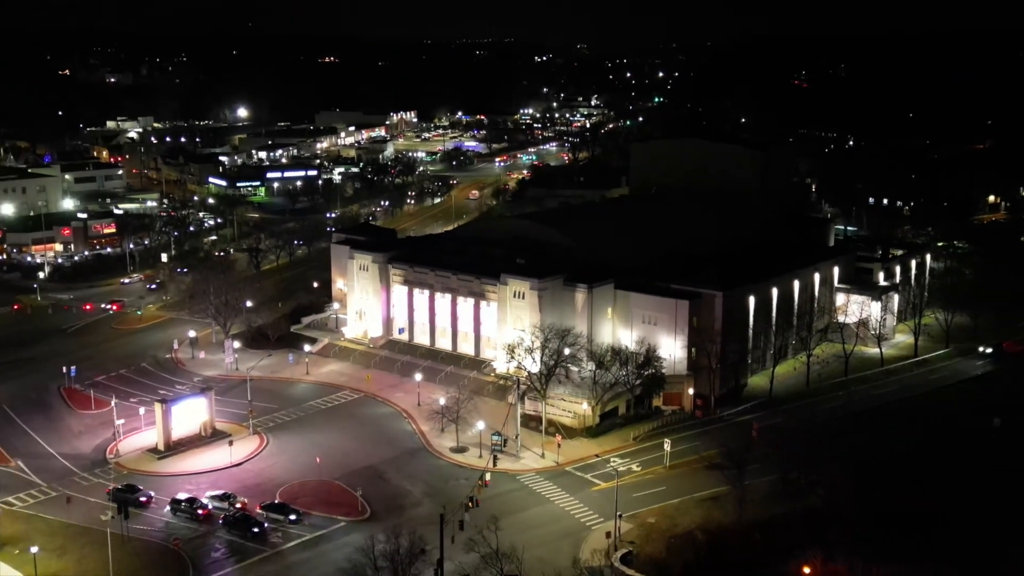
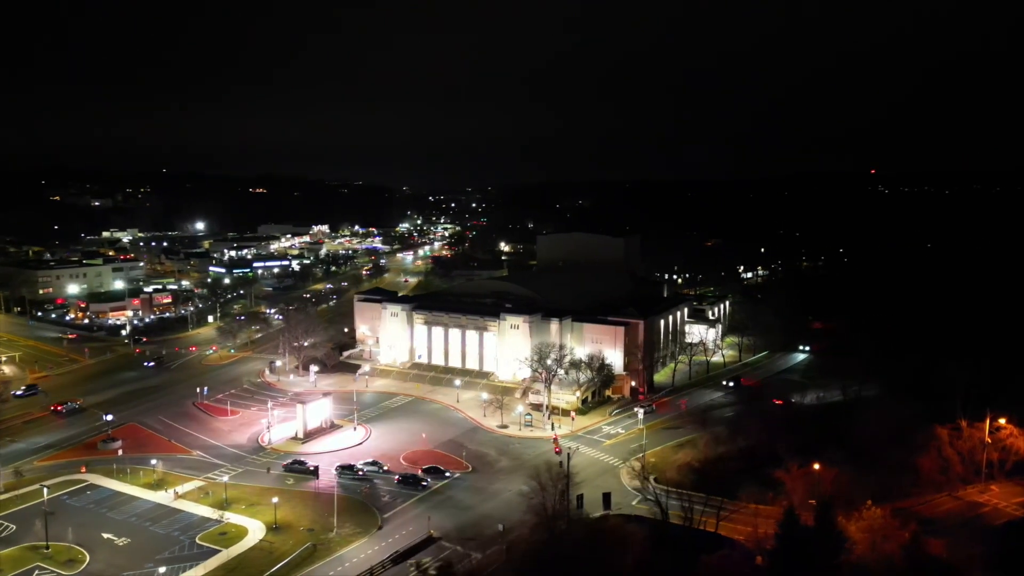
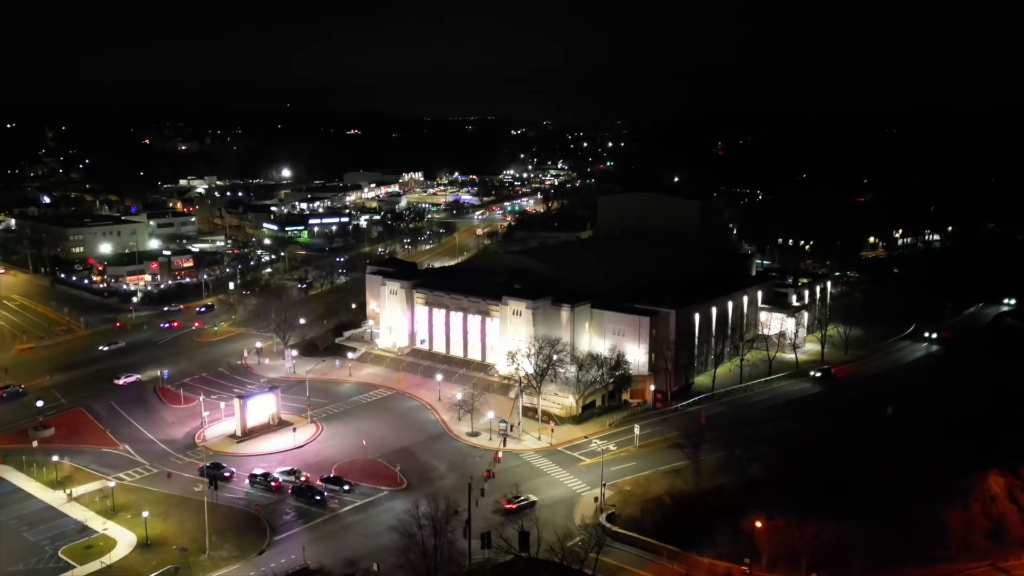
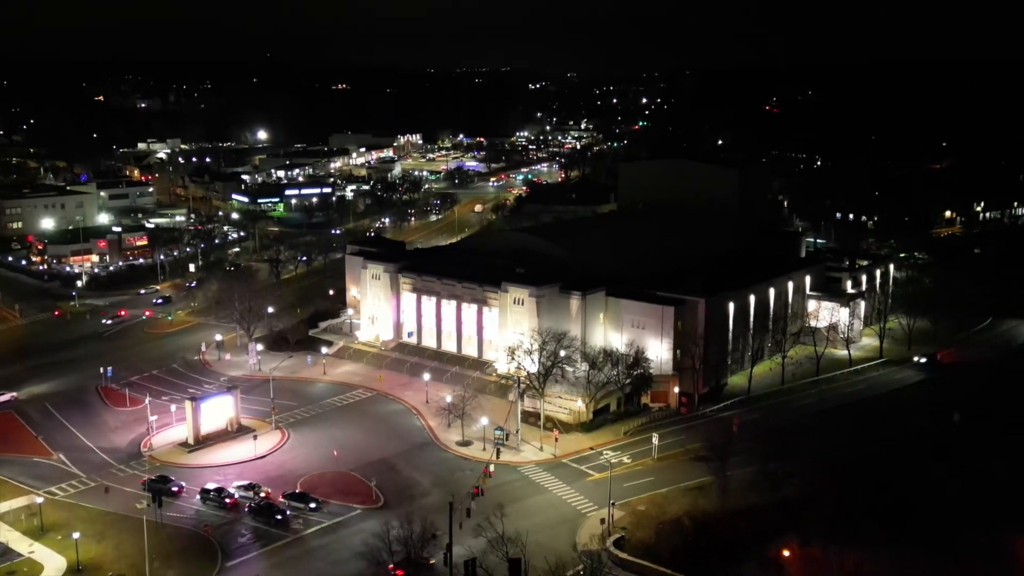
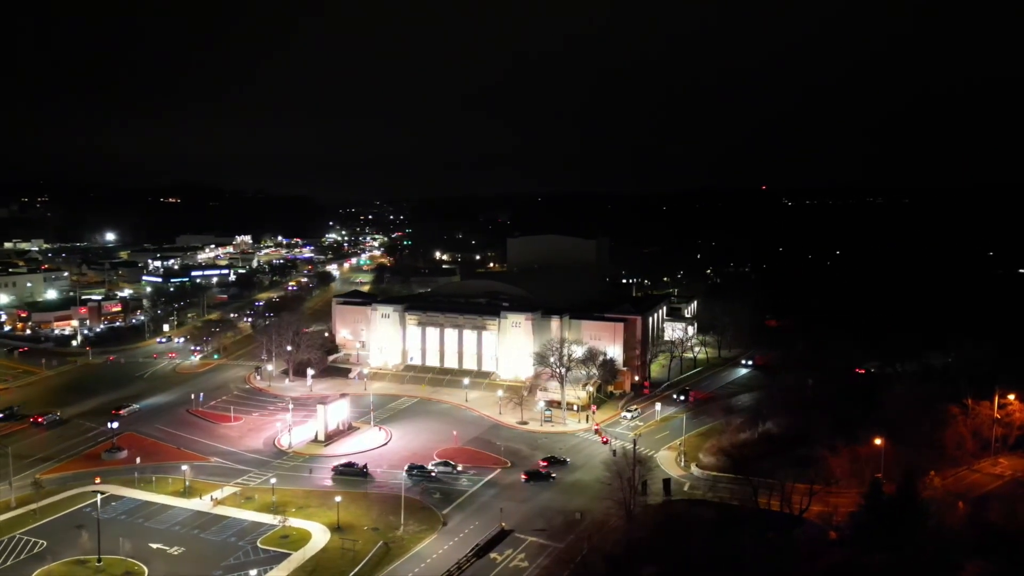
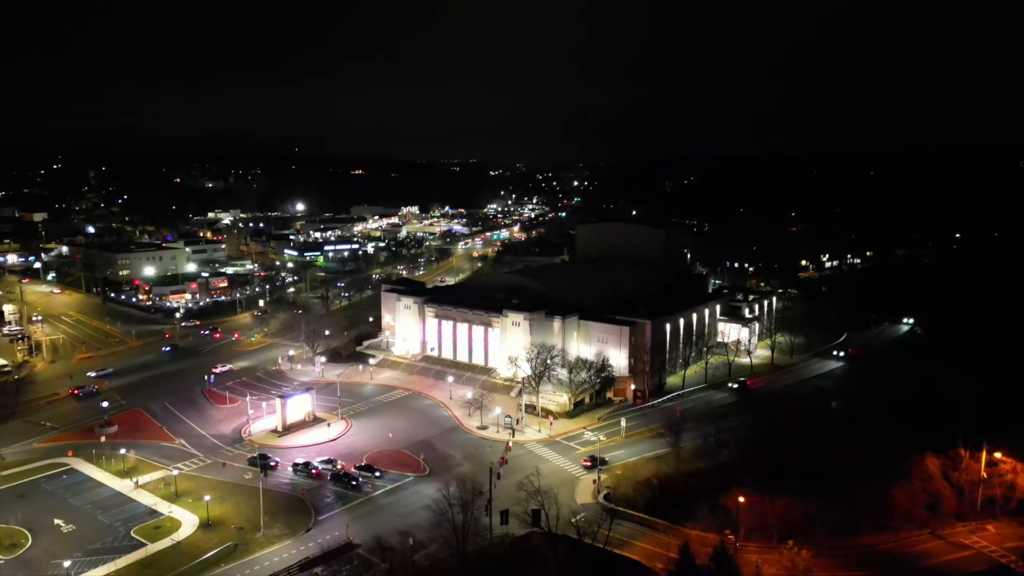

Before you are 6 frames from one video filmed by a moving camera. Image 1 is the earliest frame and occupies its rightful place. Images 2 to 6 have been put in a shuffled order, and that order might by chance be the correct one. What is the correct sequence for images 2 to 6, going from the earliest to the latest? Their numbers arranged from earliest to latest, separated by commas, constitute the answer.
4, 3, 6, 2, 5
